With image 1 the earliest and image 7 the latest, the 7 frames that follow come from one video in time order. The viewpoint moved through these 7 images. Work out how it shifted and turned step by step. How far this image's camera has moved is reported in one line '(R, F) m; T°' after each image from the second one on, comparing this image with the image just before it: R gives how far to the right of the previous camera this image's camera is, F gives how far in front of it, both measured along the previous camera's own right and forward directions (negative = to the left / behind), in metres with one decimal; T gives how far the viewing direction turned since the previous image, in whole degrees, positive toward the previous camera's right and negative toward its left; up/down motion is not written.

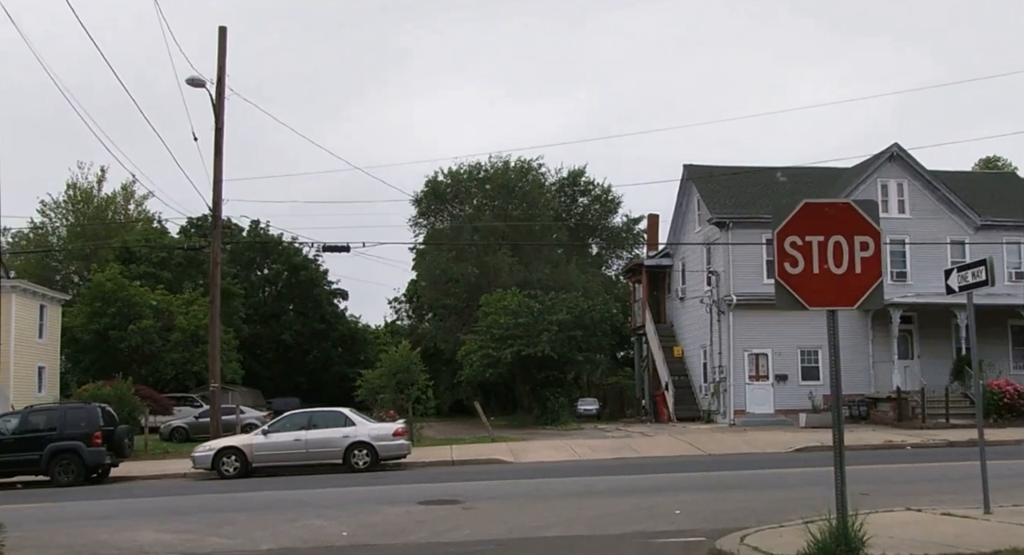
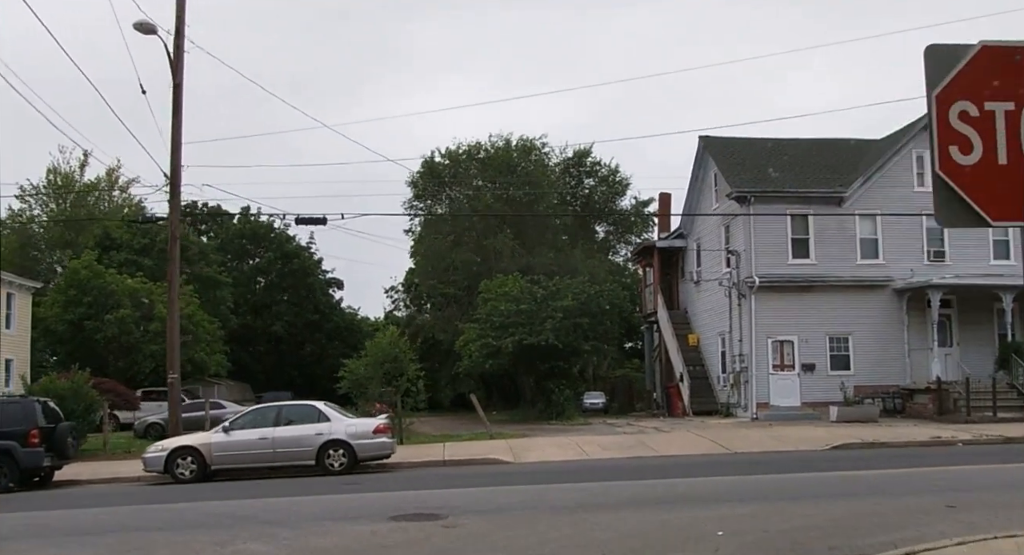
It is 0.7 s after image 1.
(+0.1, +2.6) m; 0°
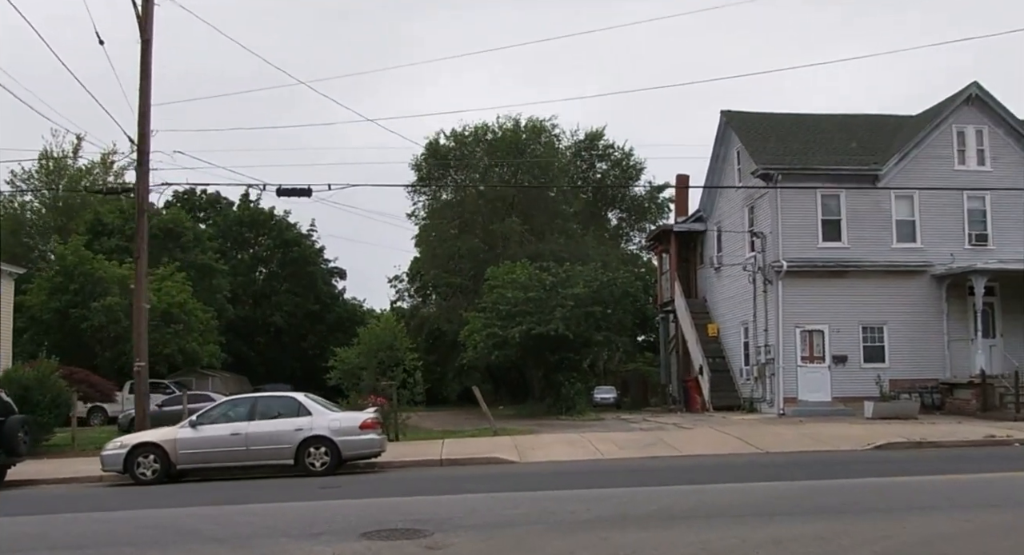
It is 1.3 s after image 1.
(+0.1, +2.0) m; -1°
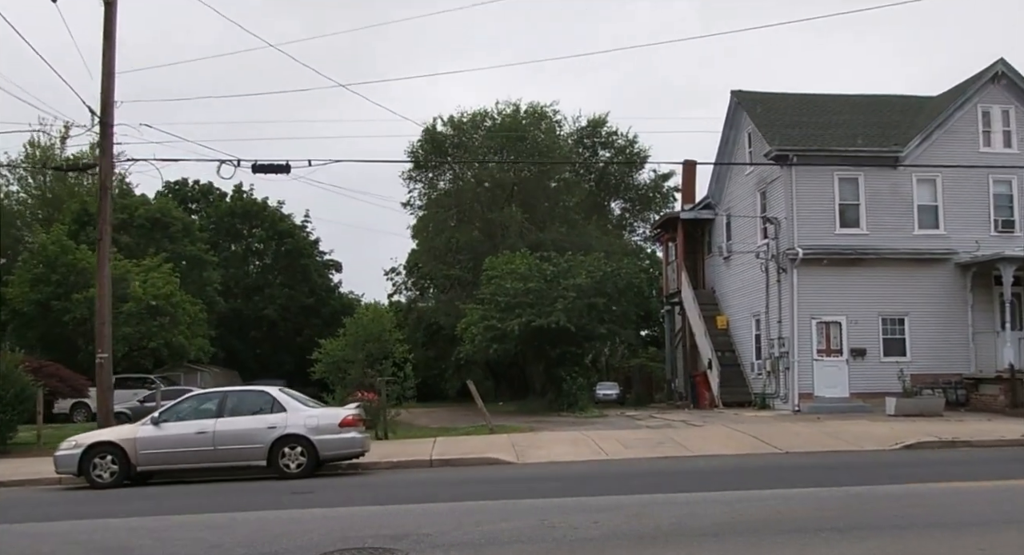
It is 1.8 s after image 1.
(+0.1, +1.4) m; 0°
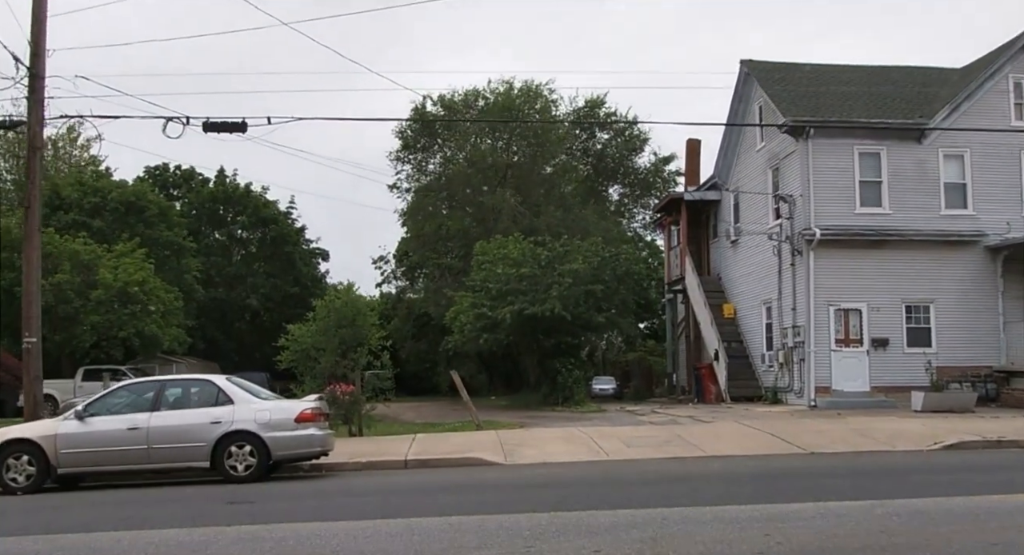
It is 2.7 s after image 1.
(+0.1, +2.0) m; 0°
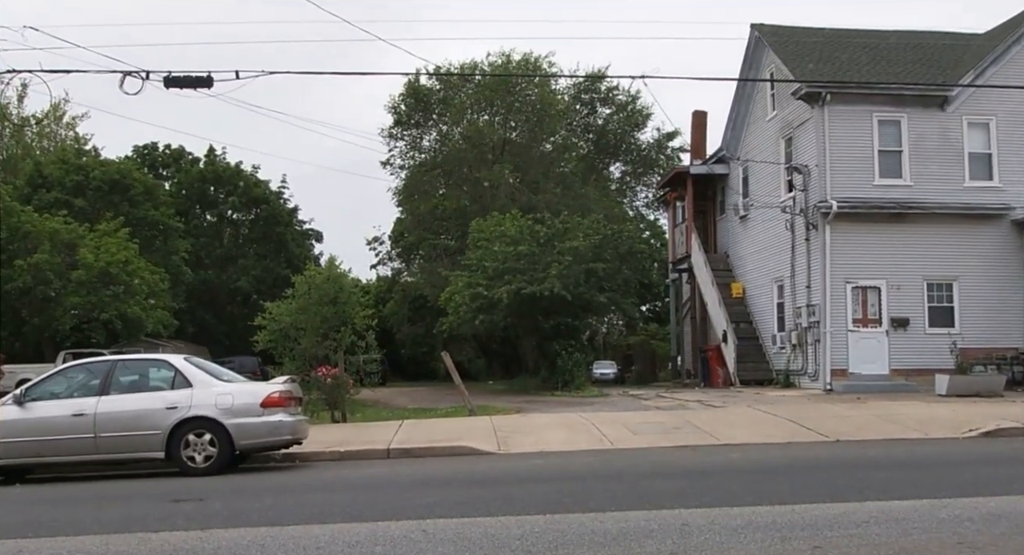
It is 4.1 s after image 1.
(+0.1, +1.3) m; 0°
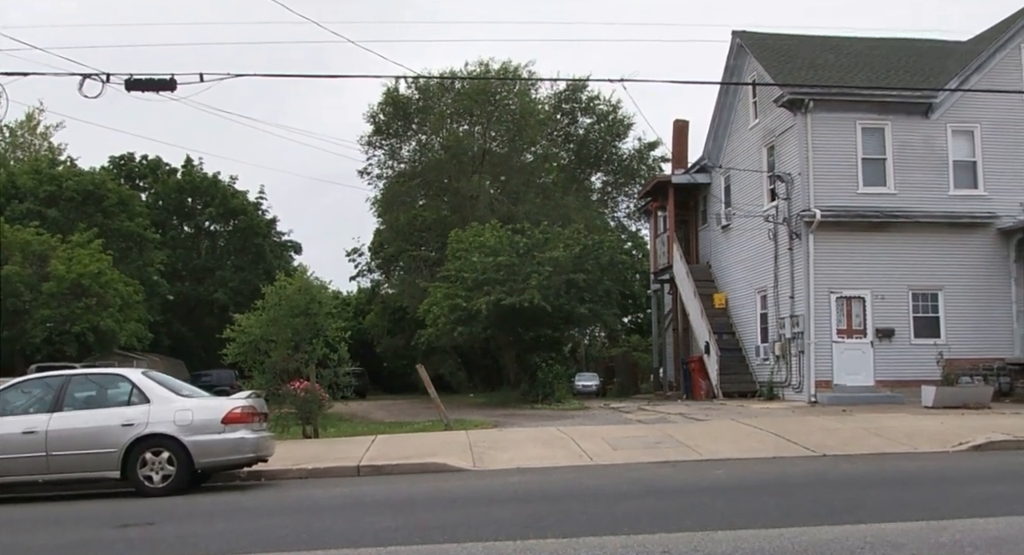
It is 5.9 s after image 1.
(+0.1, +0.4) m; +1°
